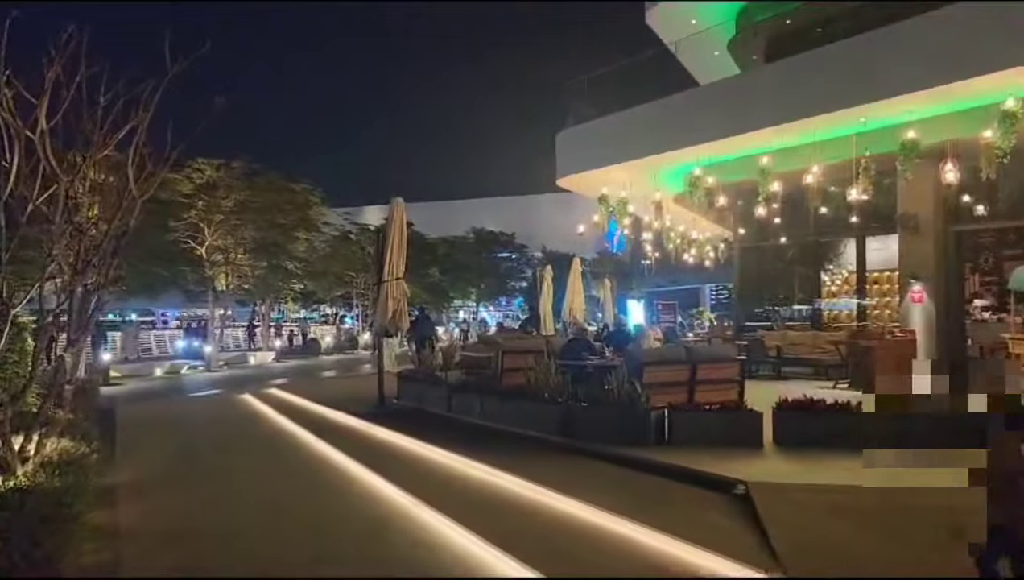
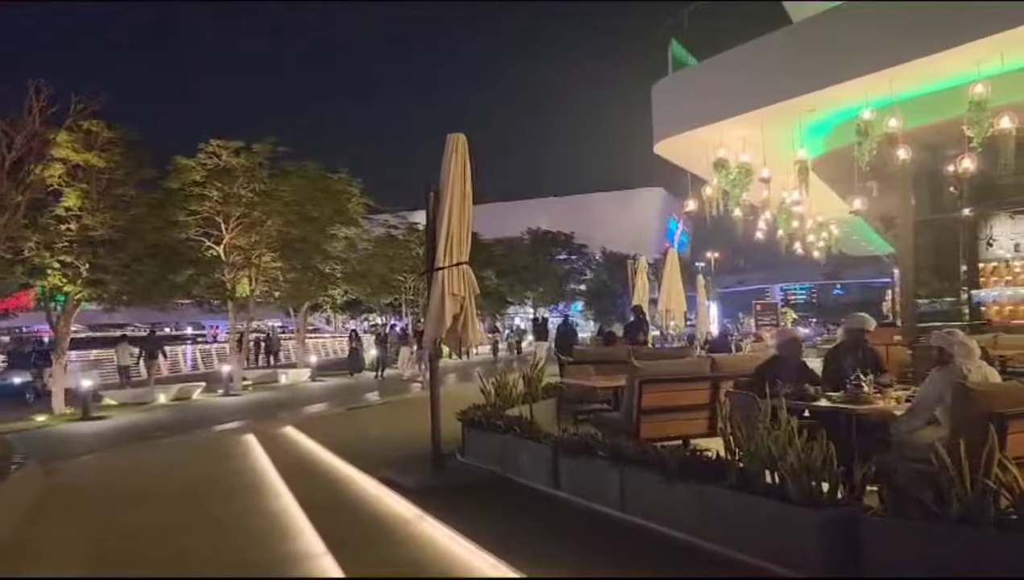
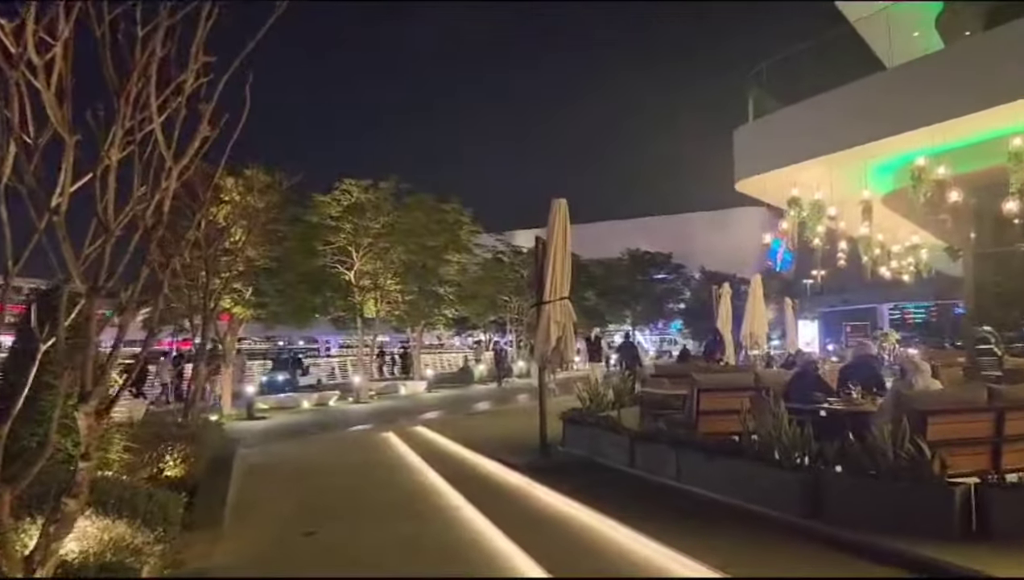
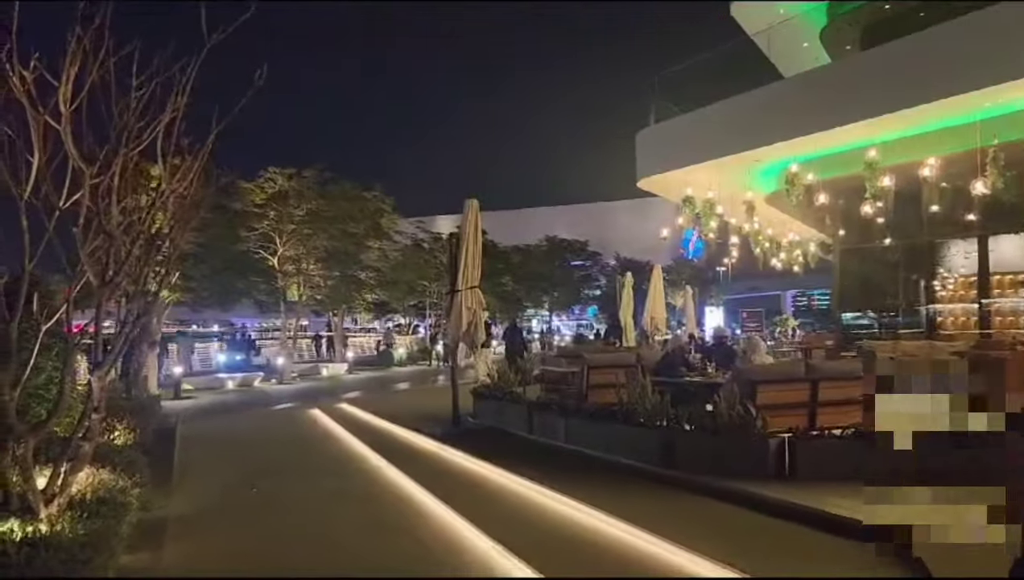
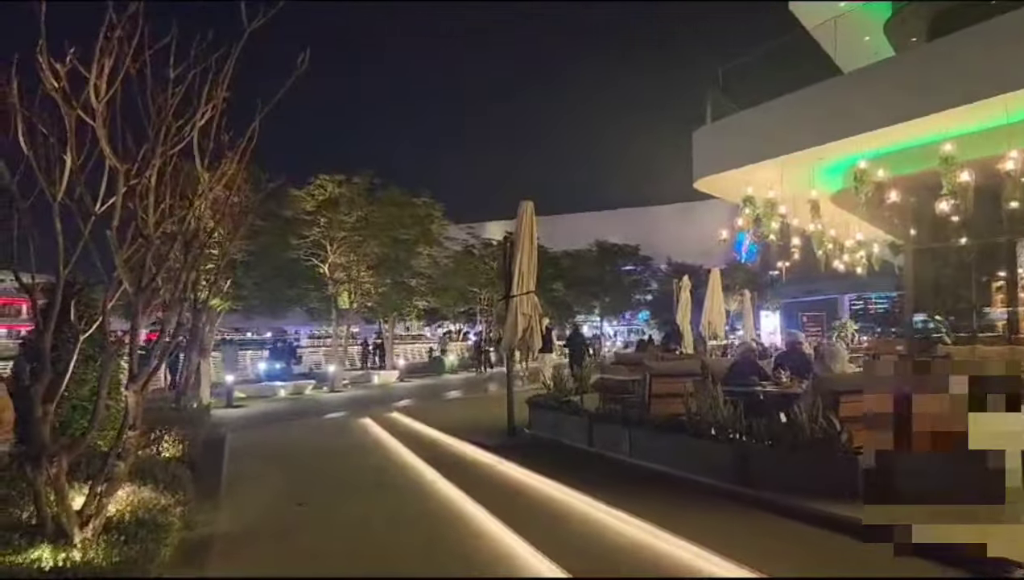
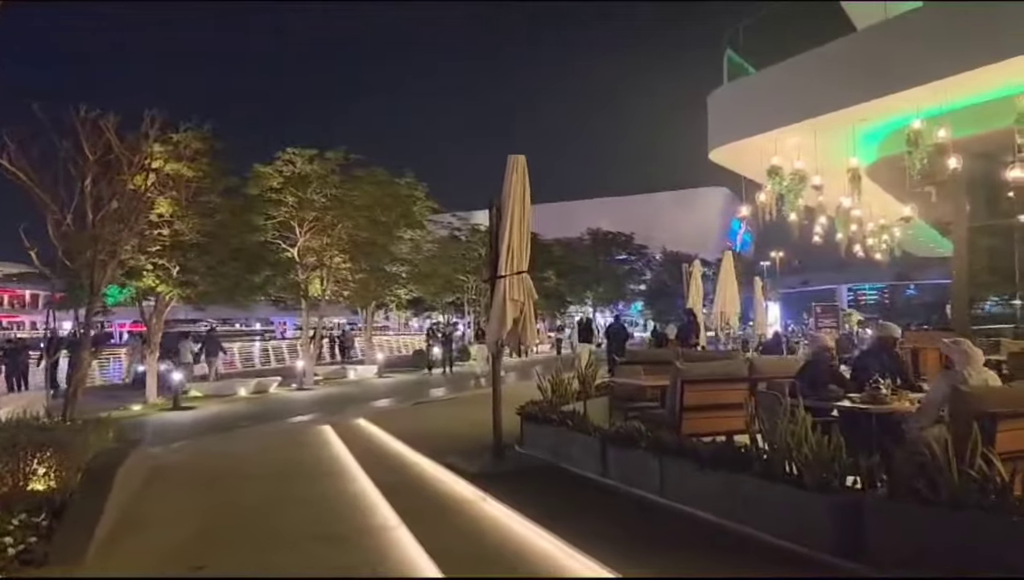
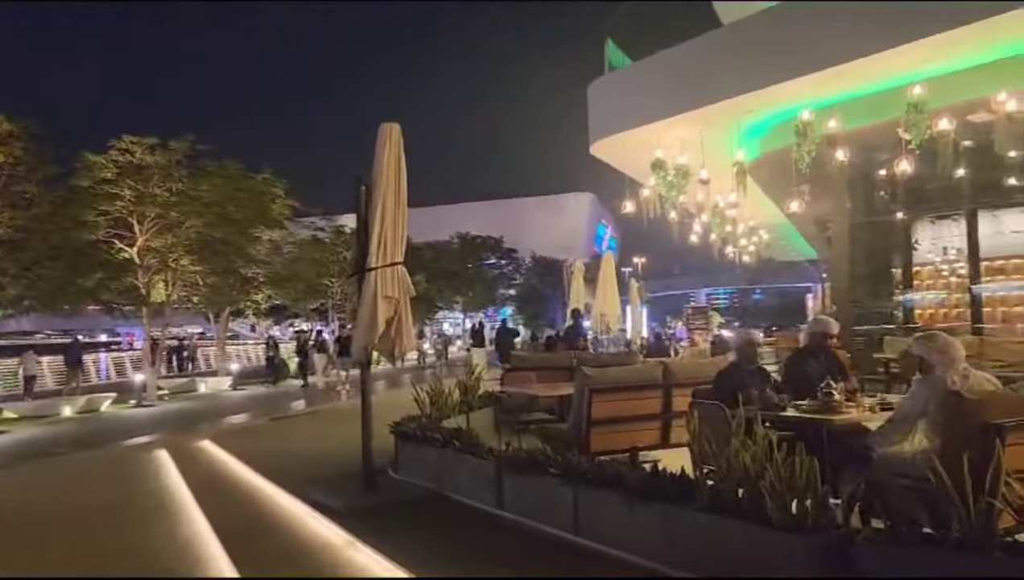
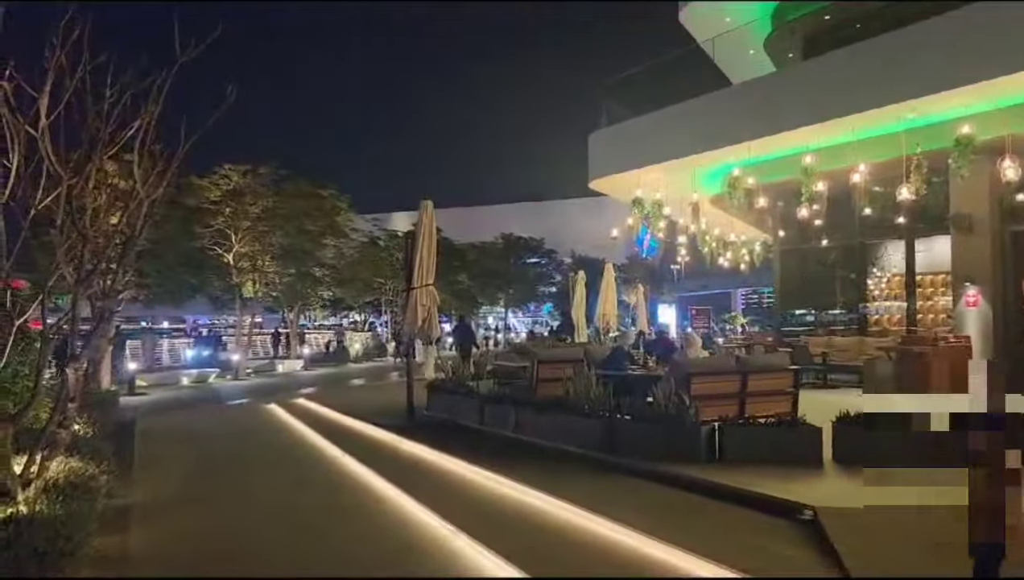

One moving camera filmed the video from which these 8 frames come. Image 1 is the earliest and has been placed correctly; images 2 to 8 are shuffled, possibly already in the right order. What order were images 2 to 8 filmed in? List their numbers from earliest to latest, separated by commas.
8, 4, 5, 3, 6, 2, 7
